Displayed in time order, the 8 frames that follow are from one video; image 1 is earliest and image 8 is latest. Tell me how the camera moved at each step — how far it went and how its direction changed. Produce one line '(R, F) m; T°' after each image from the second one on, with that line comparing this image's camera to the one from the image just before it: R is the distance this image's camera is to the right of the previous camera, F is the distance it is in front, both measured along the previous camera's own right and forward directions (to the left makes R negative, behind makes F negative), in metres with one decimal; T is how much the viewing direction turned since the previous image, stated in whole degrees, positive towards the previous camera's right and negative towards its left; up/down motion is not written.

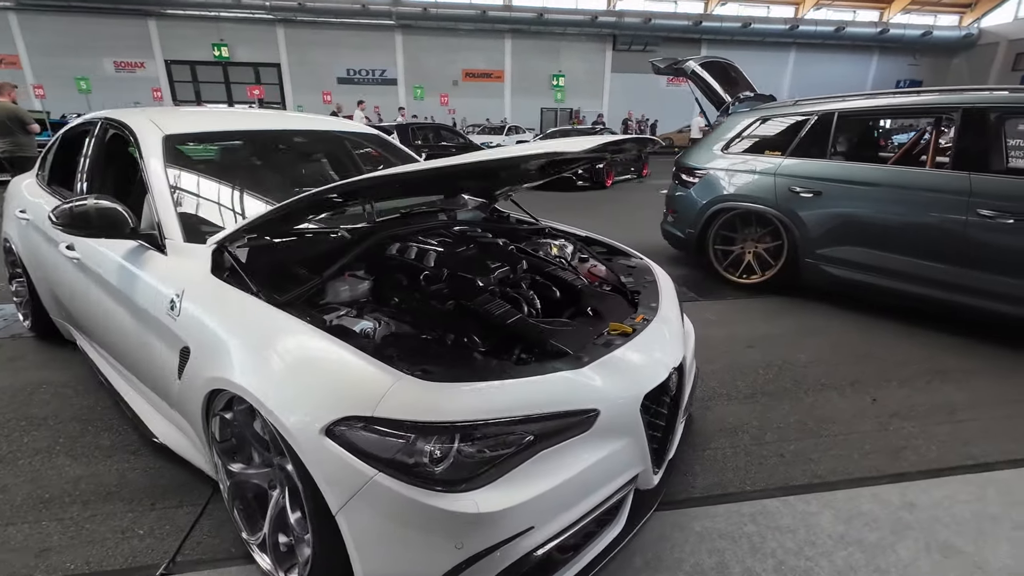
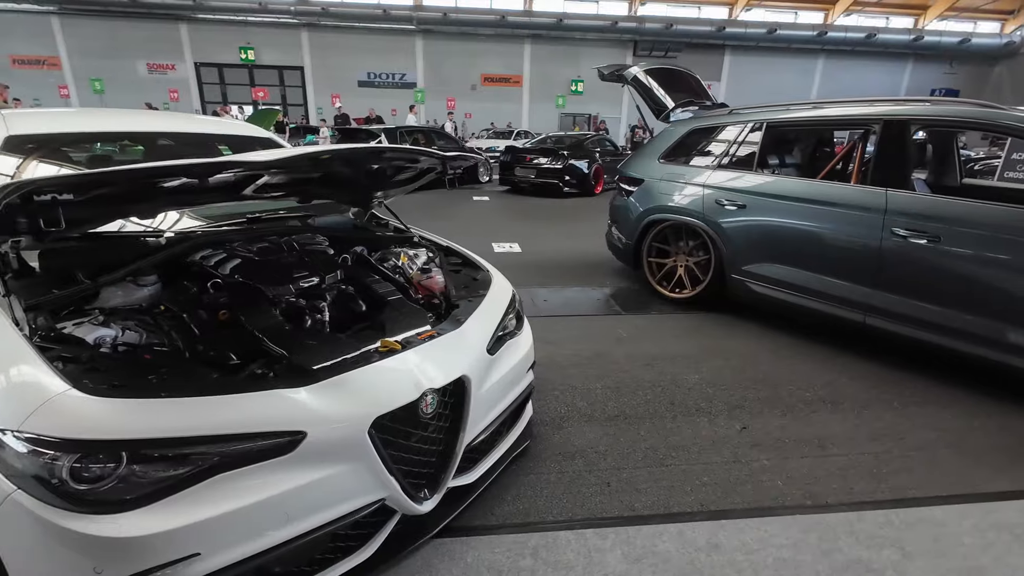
(+0.8, +0.1) m; -3°
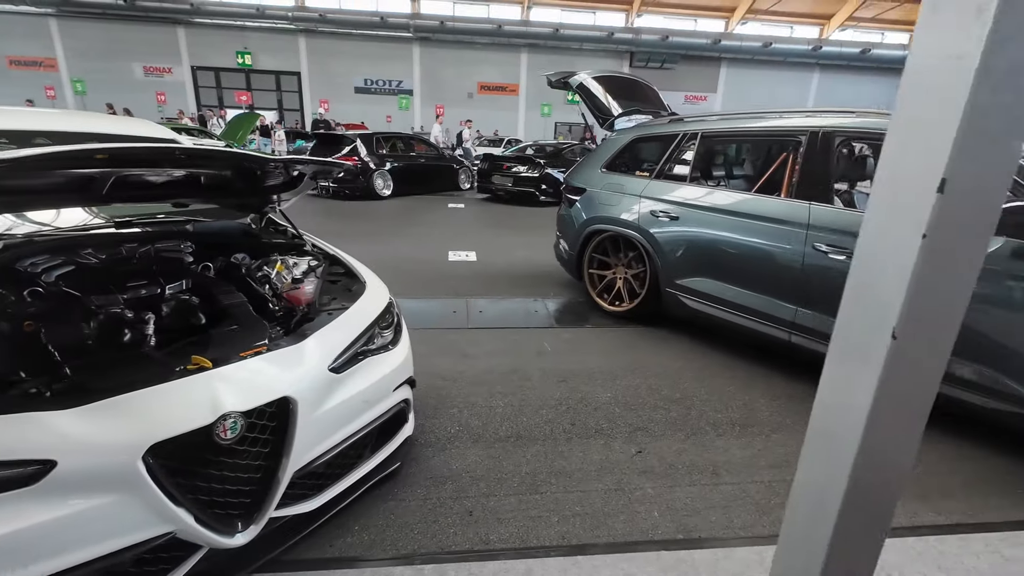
(+0.5, +0.1) m; 0°
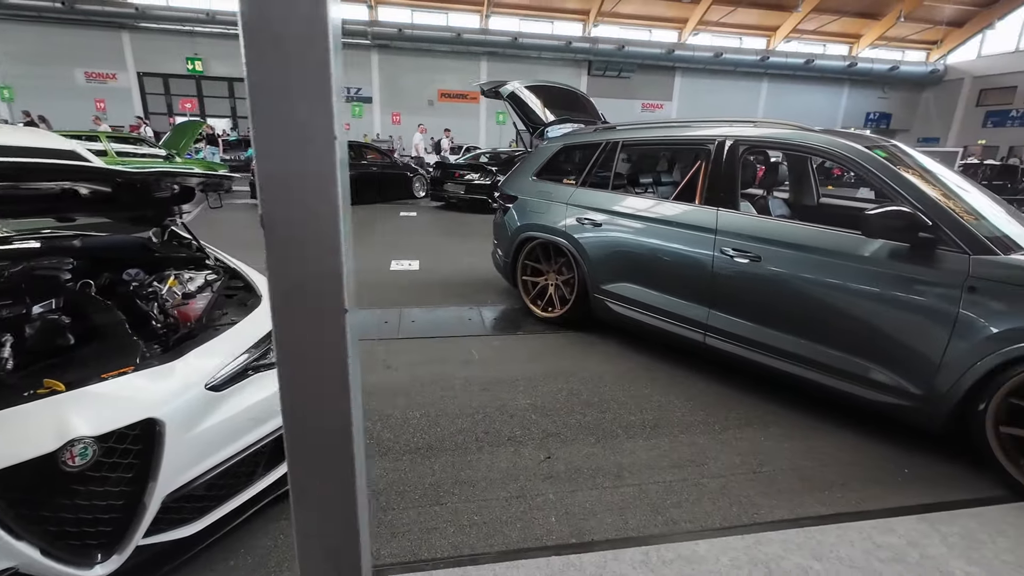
(+0.3, 0.0) m; +4°
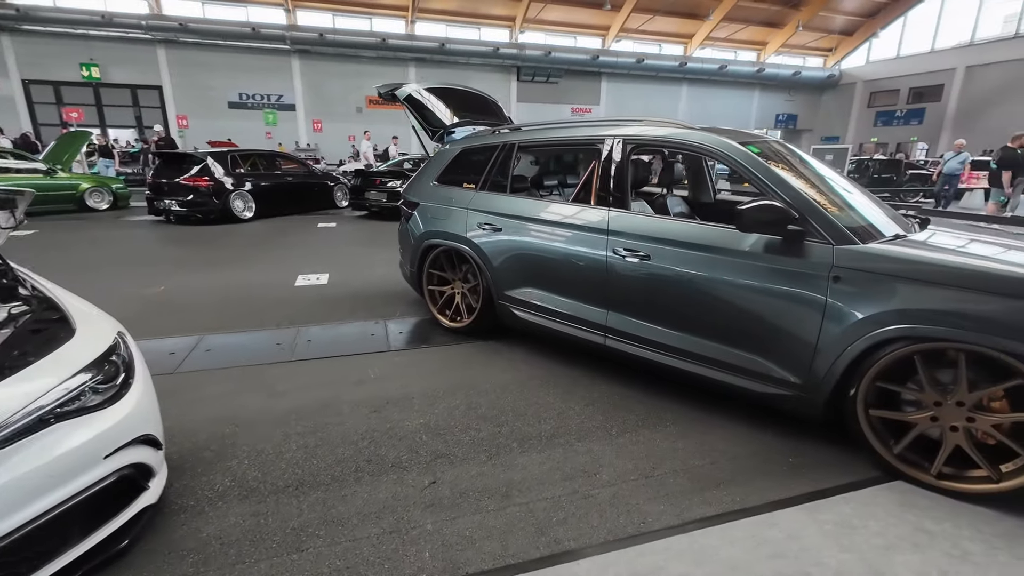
(+0.3, +0.1) m; +7°
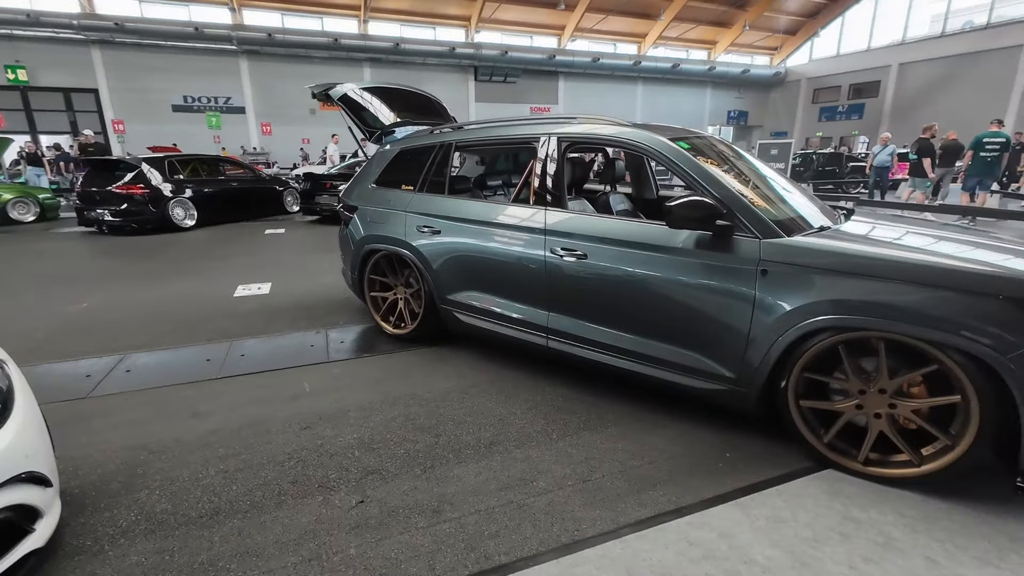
(+0.2, +0.1) m; +4°
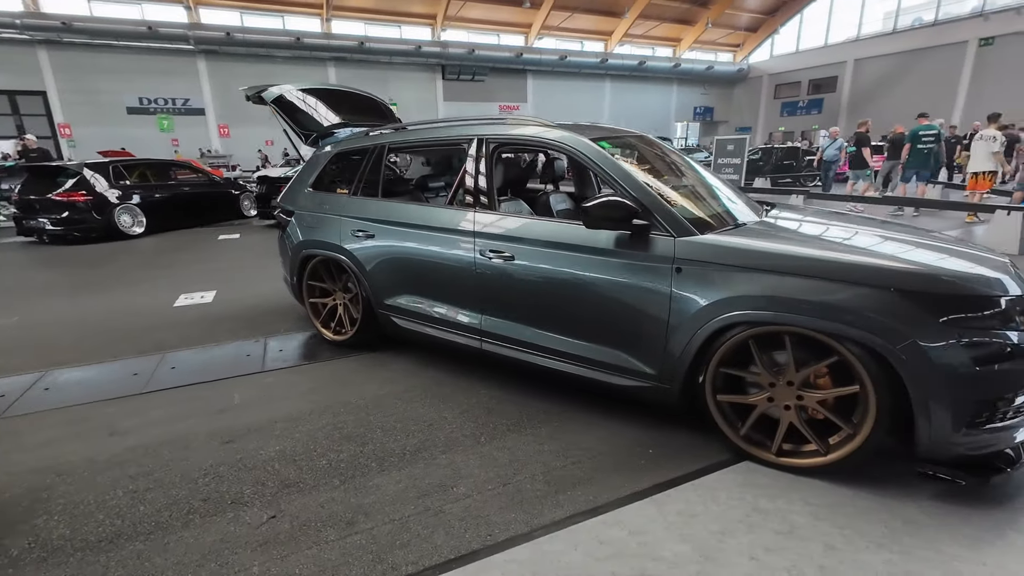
(+0.3, 0.0) m; +3°
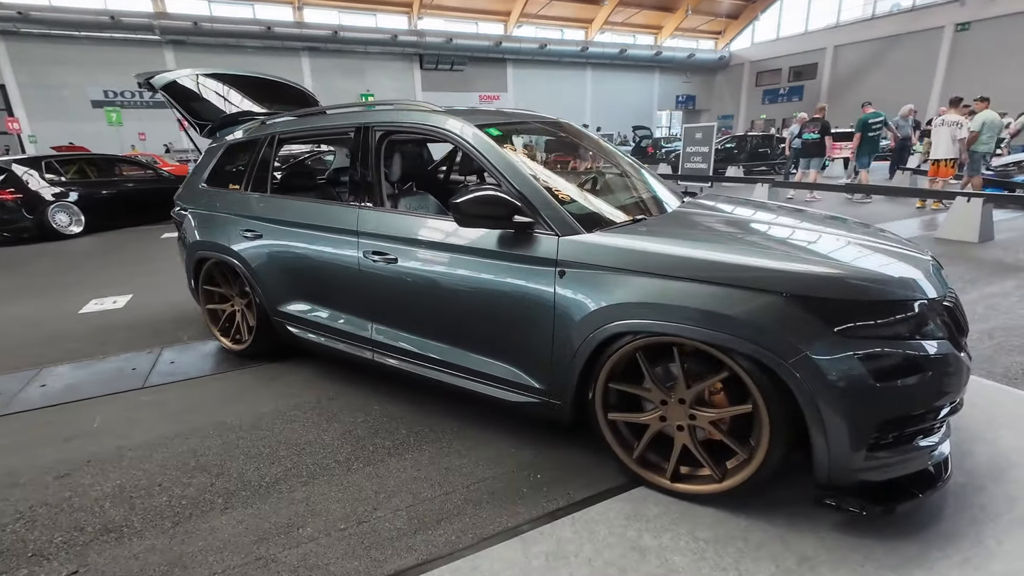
(+0.5, +0.3) m; +1°
